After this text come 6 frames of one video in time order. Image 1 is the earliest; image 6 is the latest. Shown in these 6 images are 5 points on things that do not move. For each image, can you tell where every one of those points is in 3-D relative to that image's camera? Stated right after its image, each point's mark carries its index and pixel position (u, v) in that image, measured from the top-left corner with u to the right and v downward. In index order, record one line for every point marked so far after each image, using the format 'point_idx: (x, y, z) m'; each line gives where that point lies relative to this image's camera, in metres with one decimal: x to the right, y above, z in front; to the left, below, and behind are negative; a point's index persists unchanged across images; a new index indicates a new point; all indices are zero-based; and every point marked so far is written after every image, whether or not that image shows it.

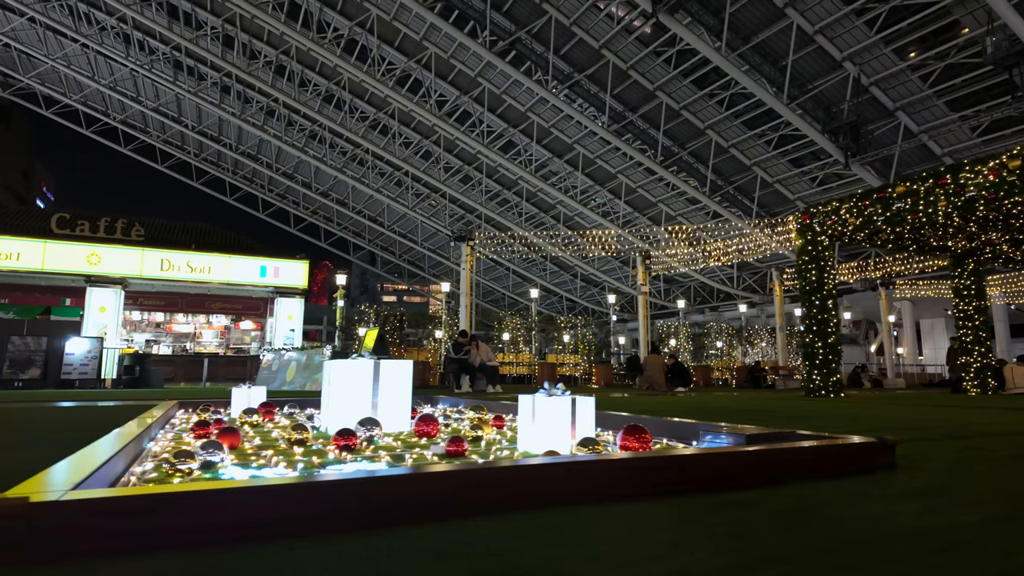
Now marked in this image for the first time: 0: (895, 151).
0: (+12.0, +4.3, +18.1) m
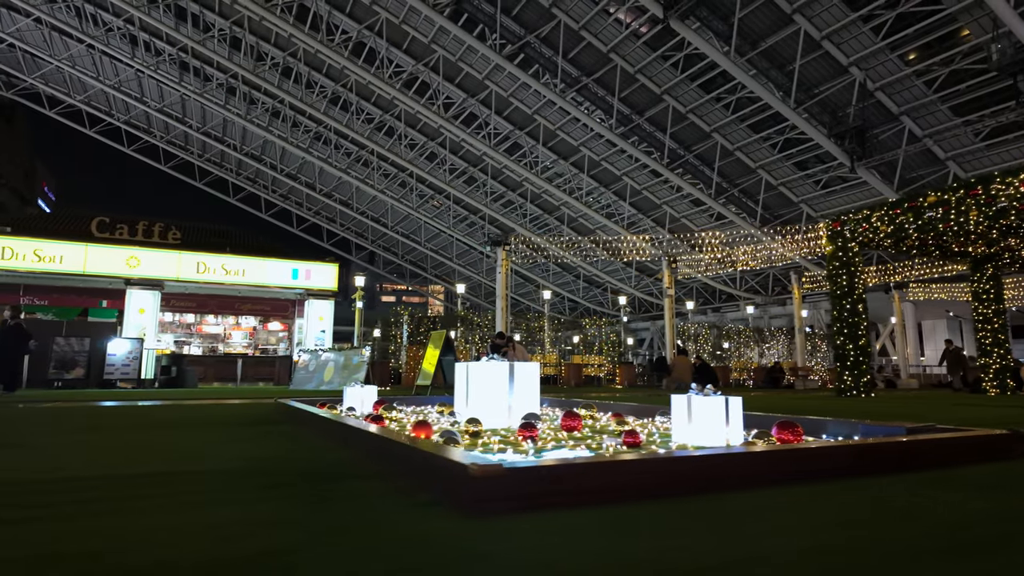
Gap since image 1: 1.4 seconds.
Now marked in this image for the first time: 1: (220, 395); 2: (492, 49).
0: (+12.4, +4.3, +18.4) m
1: (-4.9, -1.8, +9.8) m
2: (-0.8, +7.9, +18.8) m
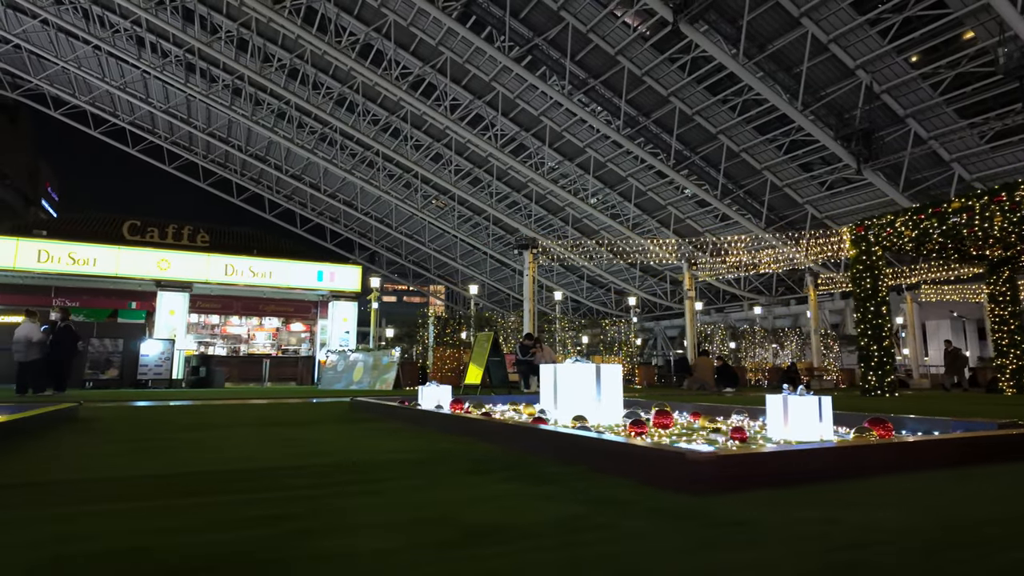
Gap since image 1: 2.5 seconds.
0: (+12.7, +4.2, +18.6) m
1: (-4.5, -1.9, +10.0) m
2: (-0.4, +7.9, +19.0) m
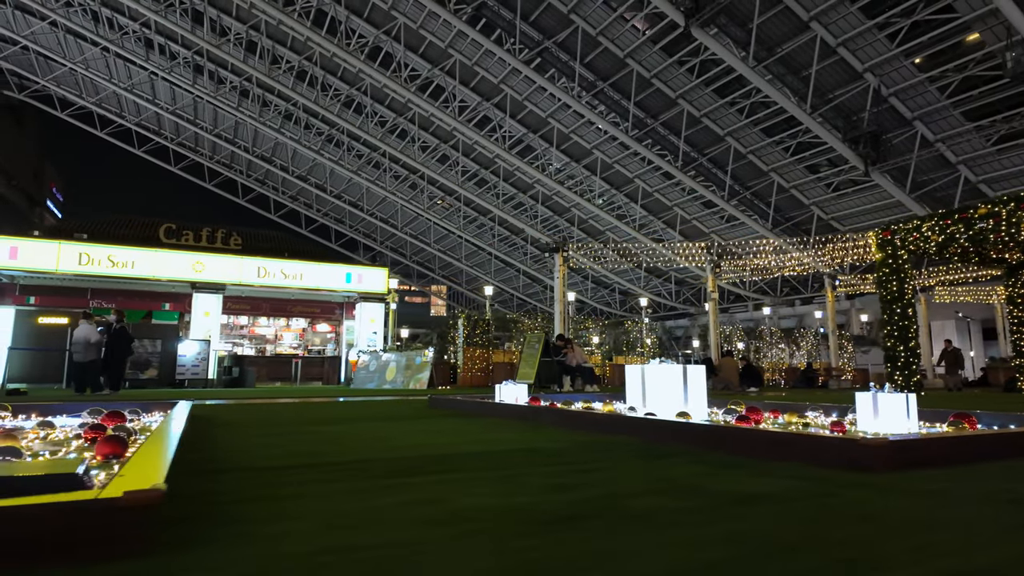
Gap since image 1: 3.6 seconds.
0: (+13.2, +4.2, +18.8) m
1: (-4.1, -1.9, +10.2) m
2: (0.0, +7.9, +19.2) m
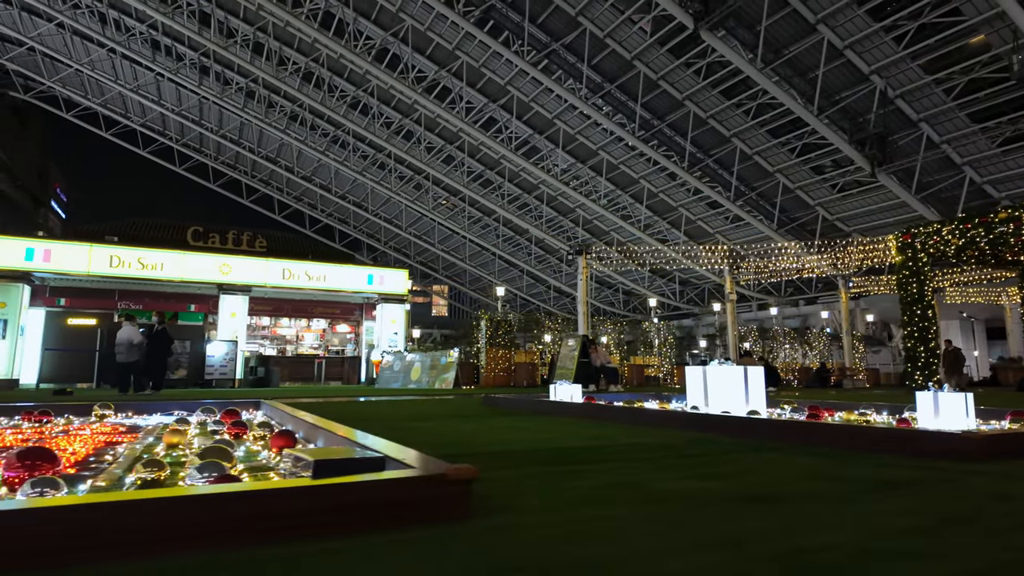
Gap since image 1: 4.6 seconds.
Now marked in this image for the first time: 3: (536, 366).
0: (+13.5, +4.2, +19.0) m
1: (-3.7, -1.9, +10.4) m
2: (+0.3, +7.8, +19.4) m
3: (+0.9, -2.1, +15.4) m
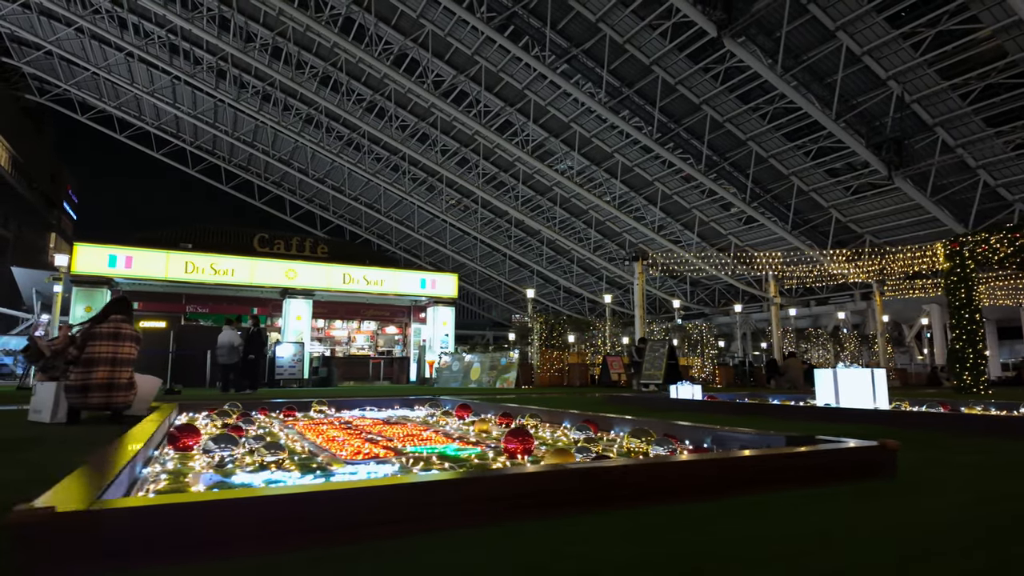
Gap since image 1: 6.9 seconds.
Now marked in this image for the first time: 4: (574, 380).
0: (+14.4, +4.1, +19.4) m
1: (-2.8, -2.0, +10.8) m
2: (+1.3, +7.8, +19.8) m
3: (+1.8, -2.2, +15.9) m
4: (+1.5, -2.6, +16.3) m
